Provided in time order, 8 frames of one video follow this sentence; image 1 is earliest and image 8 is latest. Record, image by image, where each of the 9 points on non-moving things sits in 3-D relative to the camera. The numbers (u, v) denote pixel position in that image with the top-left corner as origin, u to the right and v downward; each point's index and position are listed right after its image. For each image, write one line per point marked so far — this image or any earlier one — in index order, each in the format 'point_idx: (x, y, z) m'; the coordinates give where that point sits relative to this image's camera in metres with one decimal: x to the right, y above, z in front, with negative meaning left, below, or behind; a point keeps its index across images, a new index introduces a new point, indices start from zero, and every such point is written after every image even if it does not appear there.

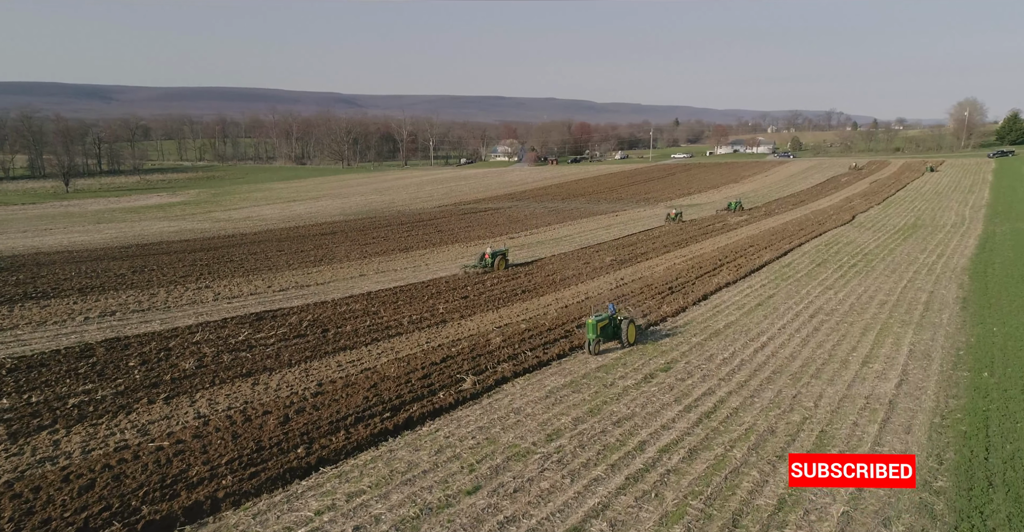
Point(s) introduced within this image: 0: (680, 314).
0: (+3.7, -1.2, +17.0) m
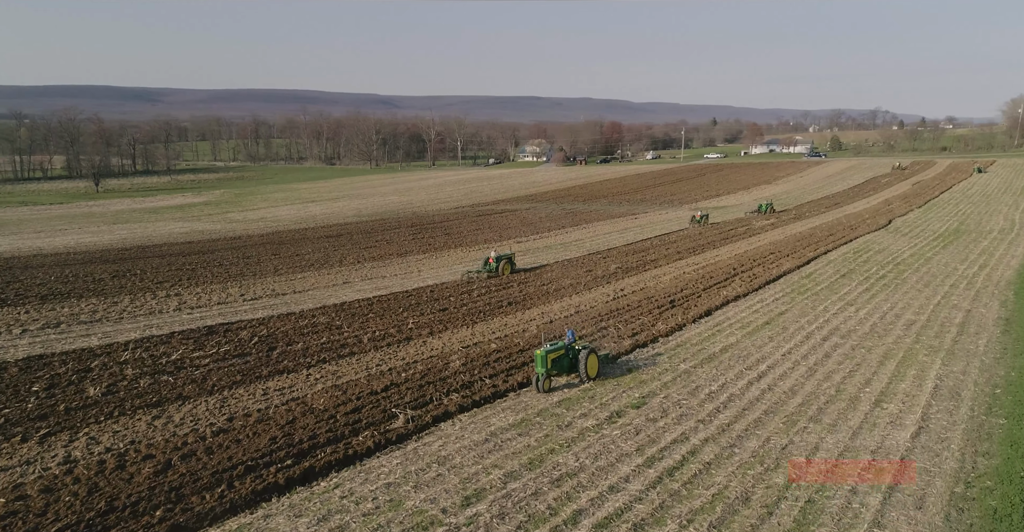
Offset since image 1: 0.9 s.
0: (+3.2, -1.4, +15.1) m
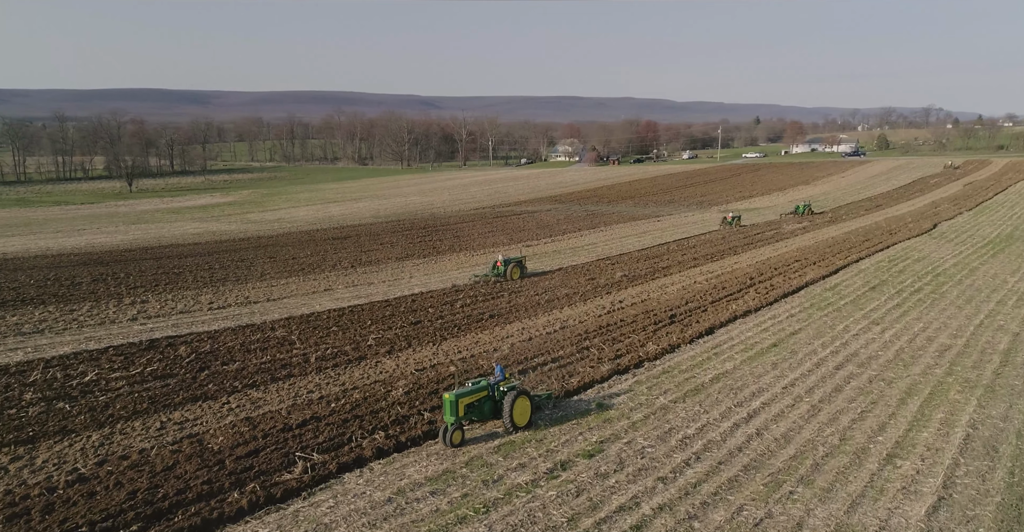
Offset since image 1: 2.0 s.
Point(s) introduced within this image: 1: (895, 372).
0: (+2.6, -1.6, +13.1) m
1: (+5.9, -1.7, +11.7) m
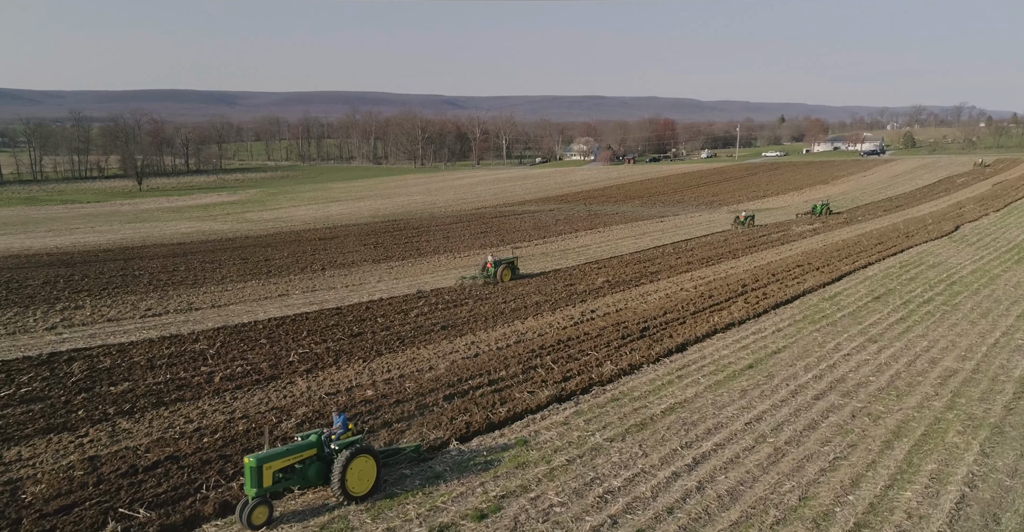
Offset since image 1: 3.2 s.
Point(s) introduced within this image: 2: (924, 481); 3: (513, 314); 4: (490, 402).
0: (+1.5, -1.8, +11.3) m
1: (+4.8, -1.8, +9.8) m
2: (+4.1, -2.1, +7.5) m
3: (0.0, -1.1, +16.8) m
4: (-0.3, -1.9, +10.4) m
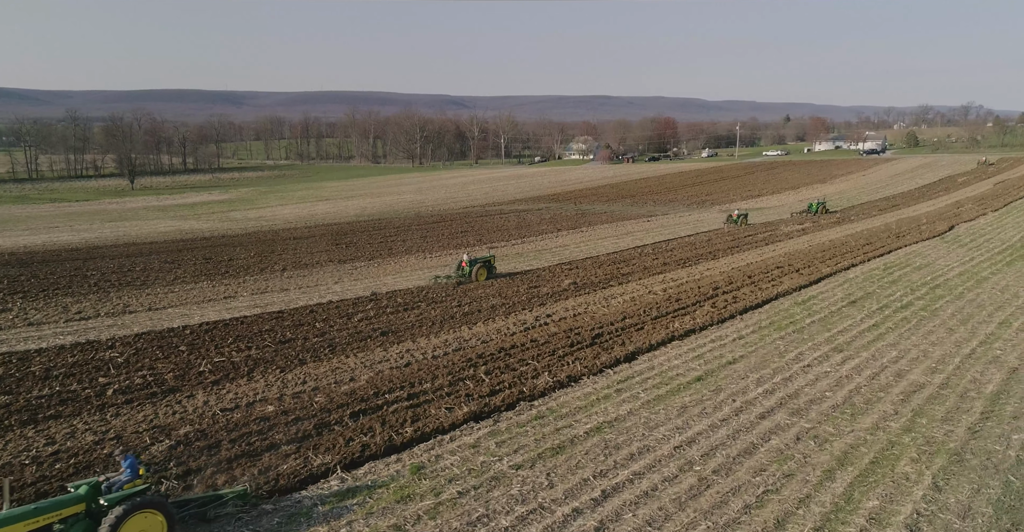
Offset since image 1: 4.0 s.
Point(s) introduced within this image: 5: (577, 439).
0: (+0.4, -1.8, +10.2) m
1: (+3.7, -1.9, +8.7) m
2: (+3.0, -2.2, +6.4) m
3: (-1.0, -1.1, +15.8) m
4: (-1.4, -1.9, +9.3) m
5: (+0.8, -2.0, +8.6) m
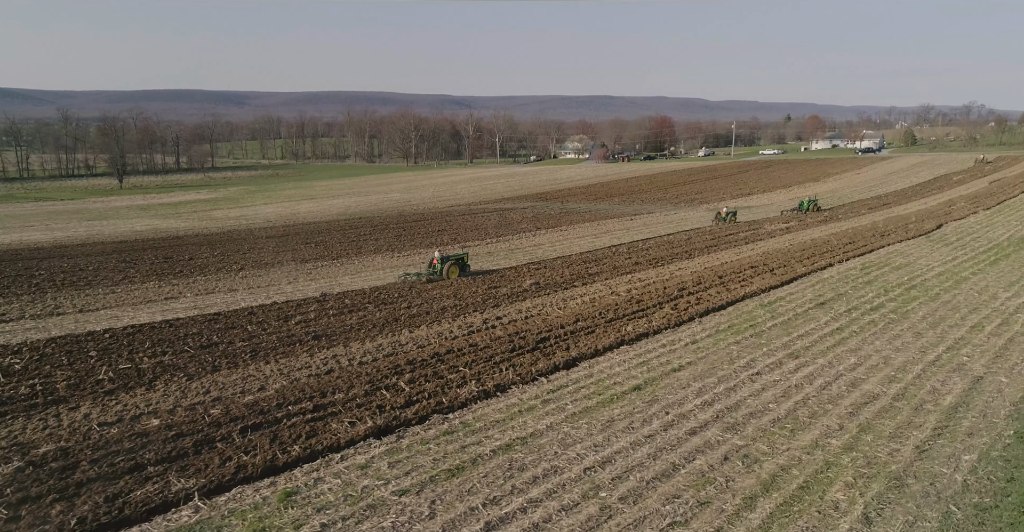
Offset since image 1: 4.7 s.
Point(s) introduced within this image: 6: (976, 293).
0: (-0.6, -1.8, +9.3) m
1: (+2.7, -1.8, +7.8) m
2: (+1.9, -2.1, +5.5) m
3: (-2.1, -1.1, +14.9) m
4: (-2.4, -1.9, +8.5) m
5: (-0.3, -2.0, +7.7) m
6: (+9.5, -0.6, +15.4) m
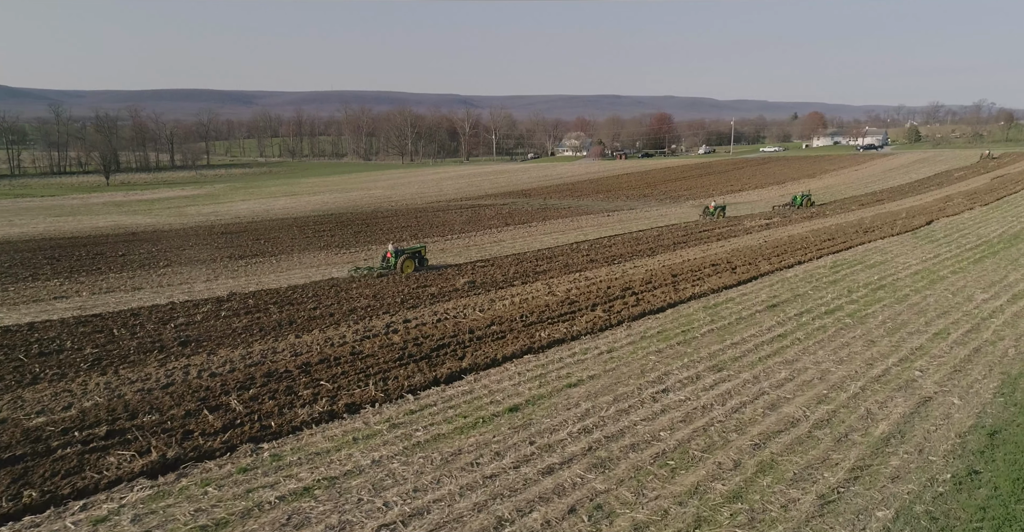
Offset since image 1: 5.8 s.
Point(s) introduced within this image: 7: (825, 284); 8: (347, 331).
0: (-2.3, -1.7, +7.6) m
1: (+1.0, -1.8, +6.1) m
2: (+0.2, -2.1, +3.7) m
3: (-3.6, -1.0, +13.2) m
4: (-4.1, -1.8, +6.8) m
5: (-2.0, -1.9, +6.0) m
6: (+7.9, -0.5, +13.6) m
7: (+6.3, -0.4, +15.2) m
8: (-2.7, -1.1, +12.8) m
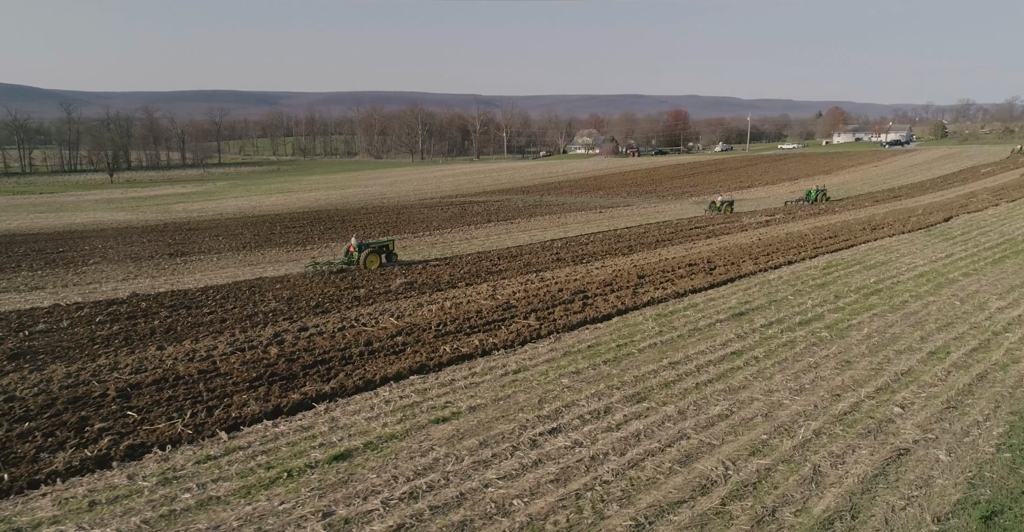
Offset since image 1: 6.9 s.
0: (-3.7, -1.7, +5.5) m
1: (-0.5, -1.8, +3.9) m
2: (-1.3, -2.1, +1.6) m
3: (-4.9, -1.0, +11.2) m
4: (-5.5, -1.8, +4.8) m
5: (-3.4, -1.9, +4.0) m
6: (+6.7, -0.5, +11.2) m
7: (+5.1, -0.4, +12.9) m
8: (-4.0, -1.0, +10.7) m
